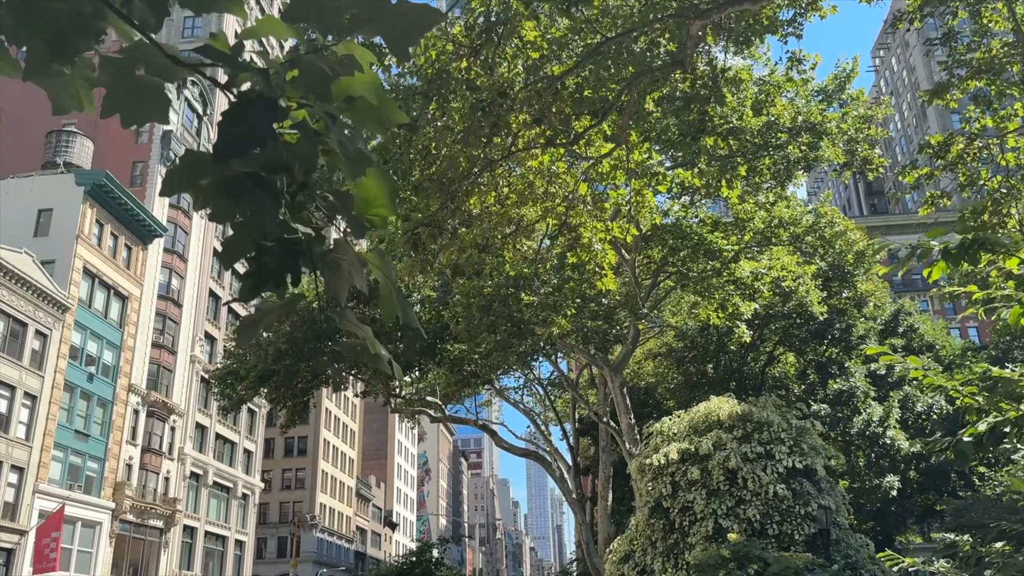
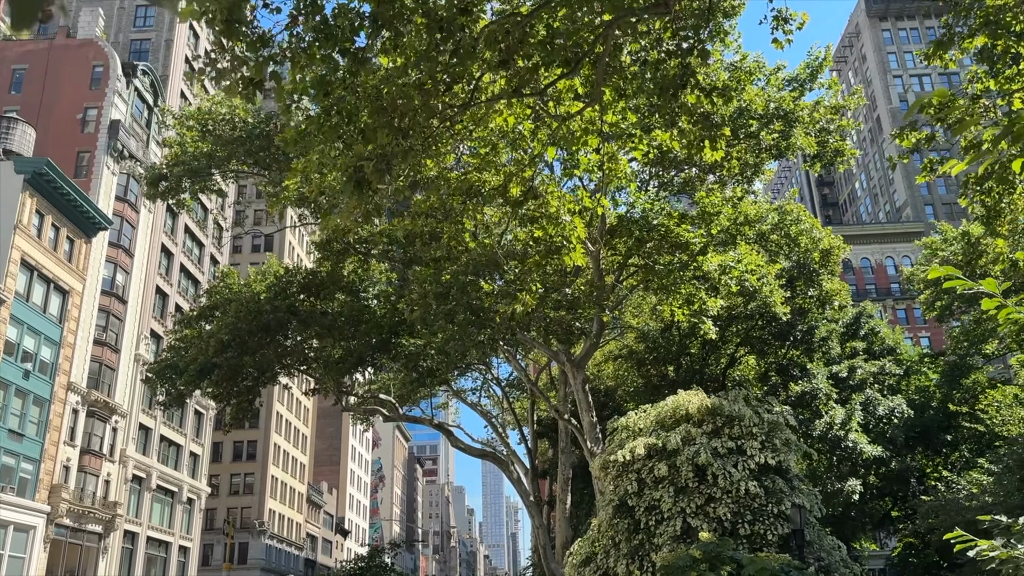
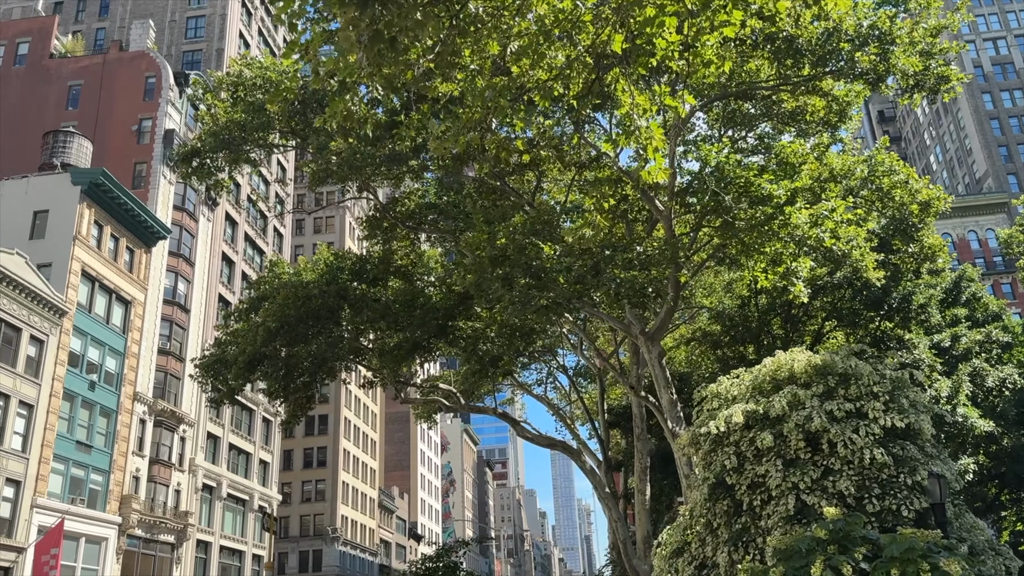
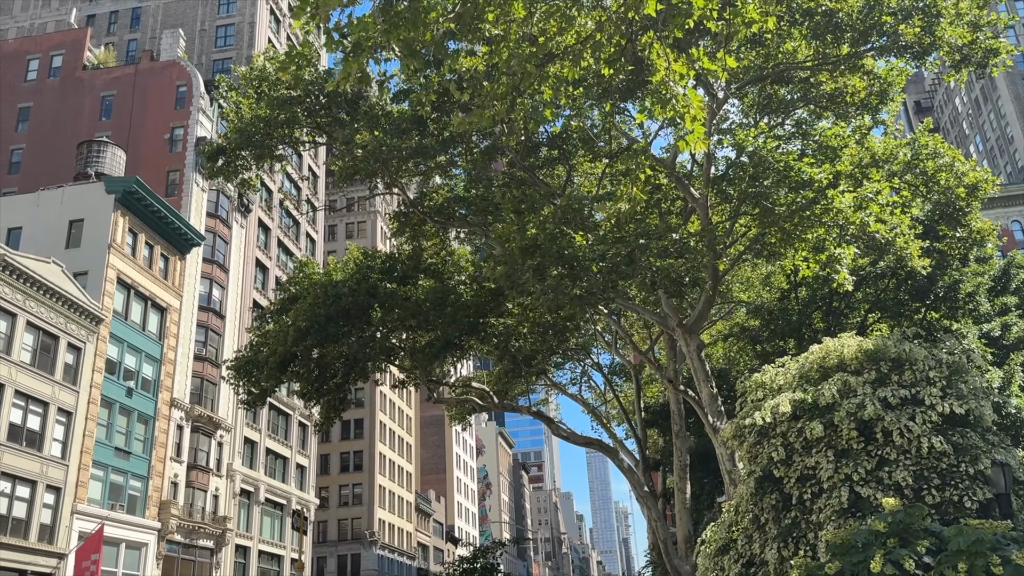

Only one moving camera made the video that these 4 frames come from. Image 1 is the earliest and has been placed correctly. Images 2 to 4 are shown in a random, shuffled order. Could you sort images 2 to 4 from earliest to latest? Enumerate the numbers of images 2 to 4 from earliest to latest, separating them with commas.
2, 3, 4
